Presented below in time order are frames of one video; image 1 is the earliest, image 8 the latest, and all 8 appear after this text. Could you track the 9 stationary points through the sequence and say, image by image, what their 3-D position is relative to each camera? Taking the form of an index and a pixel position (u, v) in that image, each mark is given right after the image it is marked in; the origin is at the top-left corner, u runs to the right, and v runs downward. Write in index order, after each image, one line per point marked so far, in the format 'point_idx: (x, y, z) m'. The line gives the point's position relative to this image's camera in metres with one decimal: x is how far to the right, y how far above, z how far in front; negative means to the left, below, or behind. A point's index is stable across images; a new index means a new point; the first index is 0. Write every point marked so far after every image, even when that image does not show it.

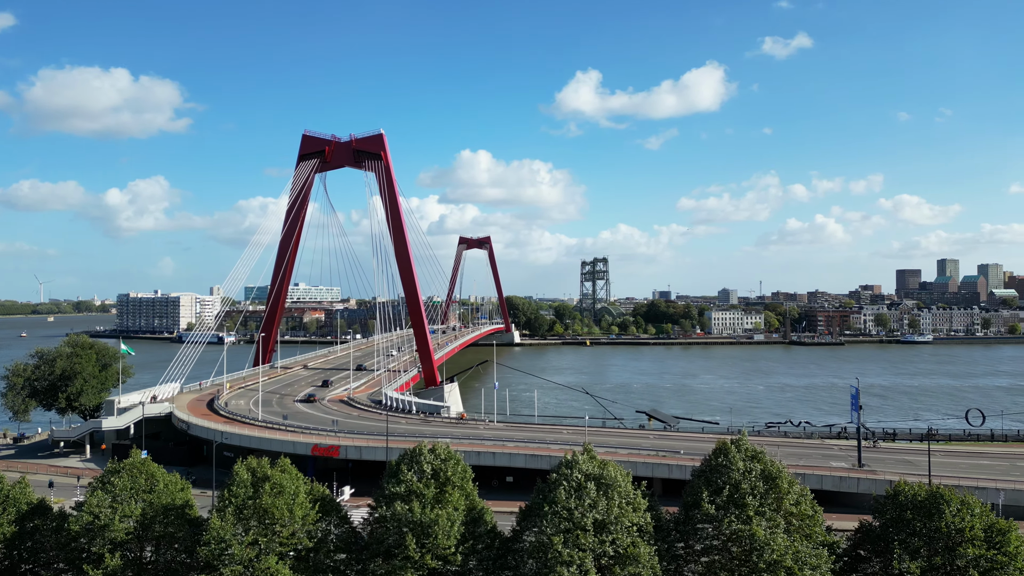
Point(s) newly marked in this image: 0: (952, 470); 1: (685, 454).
0: (+8.4, -3.5, +13.5) m
1: (+3.5, -3.3, +14.2) m
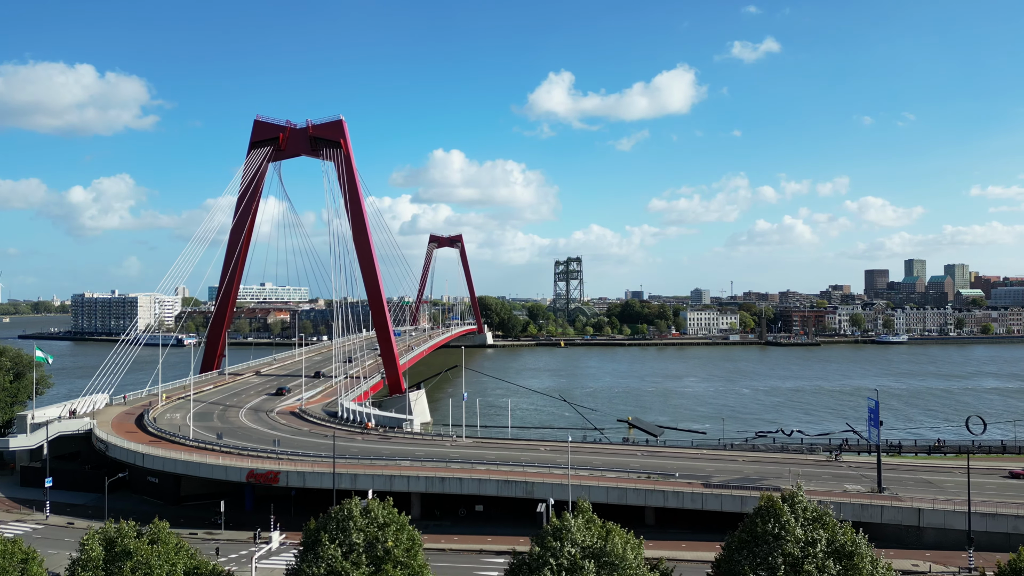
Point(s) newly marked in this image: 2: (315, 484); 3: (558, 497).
0: (+7.9, -3.5, +11.9) m
1: (+3.0, -3.3, +12.4) m
2: (-3.3, -3.3, +11.8) m
3: (+0.7, -3.4, +11.4) m
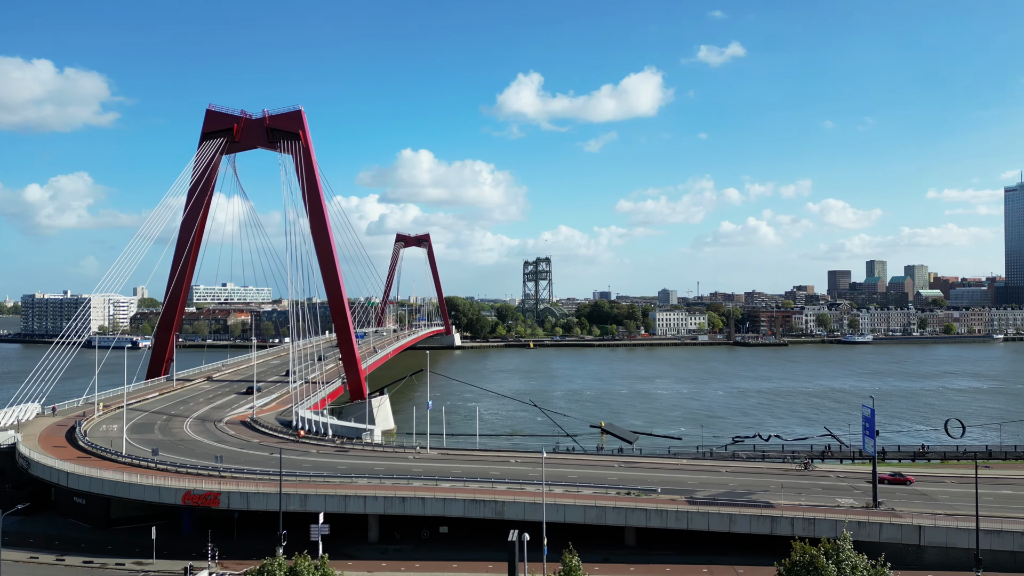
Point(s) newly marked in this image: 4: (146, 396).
0: (+7.4, -3.4, +11.2) m
1: (+2.4, -3.3, +11.5) m
2: (-3.8, -3.3, +10.6) m
3: (+0.3, -3.4, +10.4) m
4: (-10.3, -3.0, +19.9) m
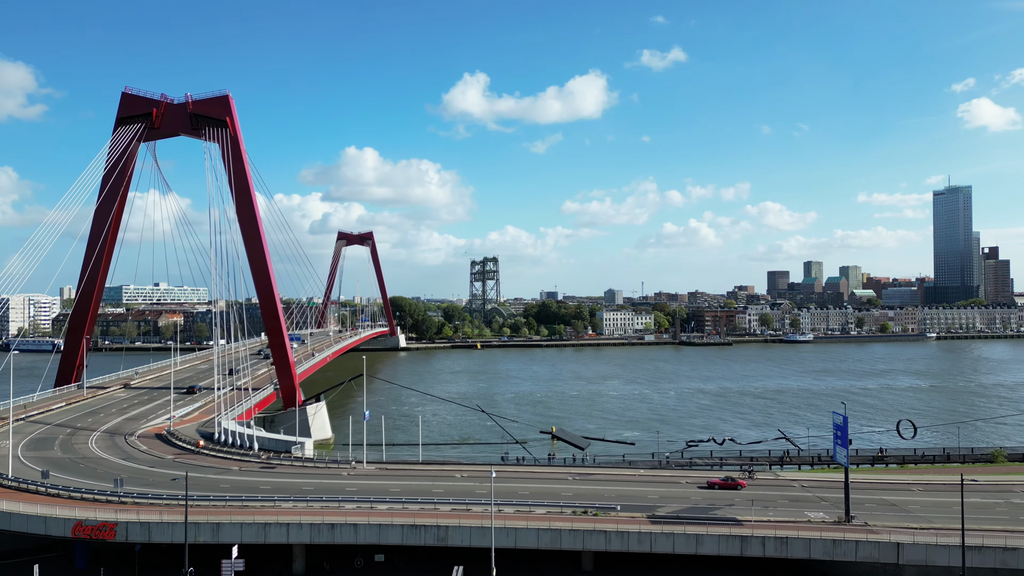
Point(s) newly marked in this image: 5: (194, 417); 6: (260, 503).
0: (+6.6, -3.4, +10.6) m
1: (+1.6, -3.3, +10.5) m
2: (-4.5, -3.2, +9.2) m
3: (-0.5, -3.3, +9.3) m
4: (-11.7, -3.0, +17.9) m
5: (-7.6, -3.1, +16.9) m
6: (-3.6, -3.1, +10.0) m
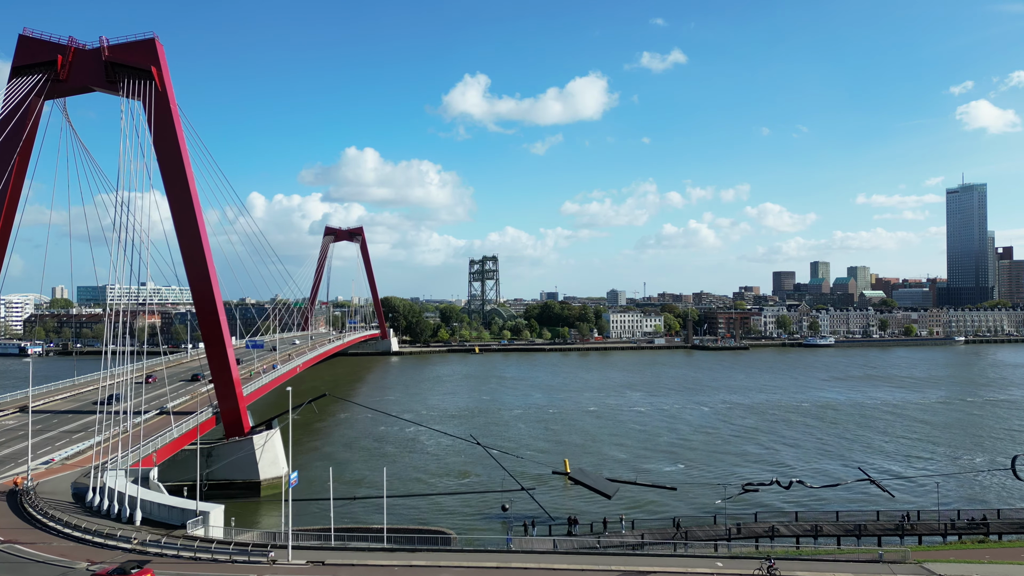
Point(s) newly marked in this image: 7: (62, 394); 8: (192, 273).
0: (+6.7, -3.4, +6.0) m
1: (+1.7, -3.2, +5.9) m
2: (-4.5, -3.2, +4.6) m
3: (-0.4, -3.3, +4.7) m
4: (-11.6, -2.9, +13.3) m
5: (-7.5, -3.0, +12.3) m
6: (-3.5, -3.0, +5.4) m
7: (-12.1, -2.8, +19.1) m
8: (-7.4, +0.3, +16.3) m
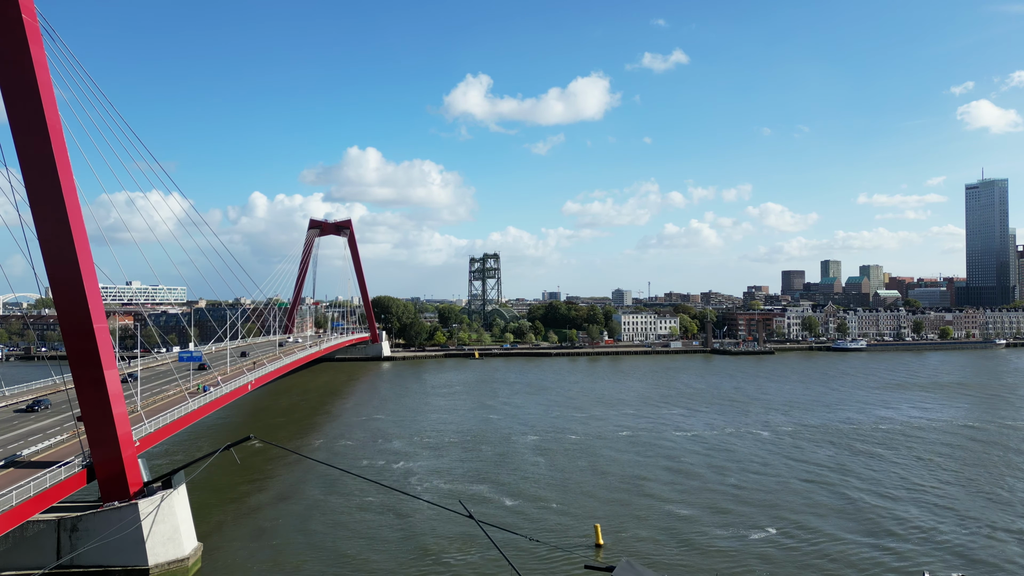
0: (+6.8, -3.3, +0.6) m
1: (+1.9, -3.1, +0.5) m
2: (-4.3, -3.1, -0.8) m
3: (-0.2, -3.2, -0.7) m
4: (-11.5, -2.8, +8.0) m
5: (-7.4, -2.9, +6.9) m
6: (-3.4, -2.9, 0.0) m
7: (-12.0, -2.7, +13.7) m
8: (-7.3, +0.4, +10.9) m
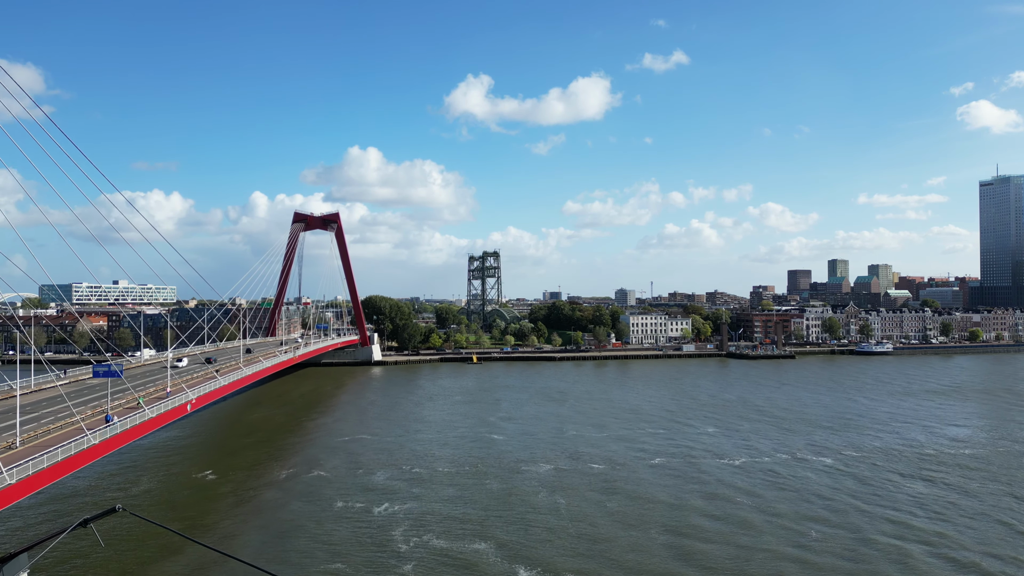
0: (+6.9, -3.2, -3.5) m
1: (+1.9, -3.0, -3.5) m
2: (-4.3, -3.0, -4.8) m
3: (-0.2, -3.1, -4.8) m
4: (-11.4, -2.7, +3.9) m
5: (-7.3, -2.8, +2.9) m
6: (-3.3, -2.8, -4.0) m
7: (-11.9, -2.7, +9.7) m
8: (-7.2, +0.5, +6.9) m
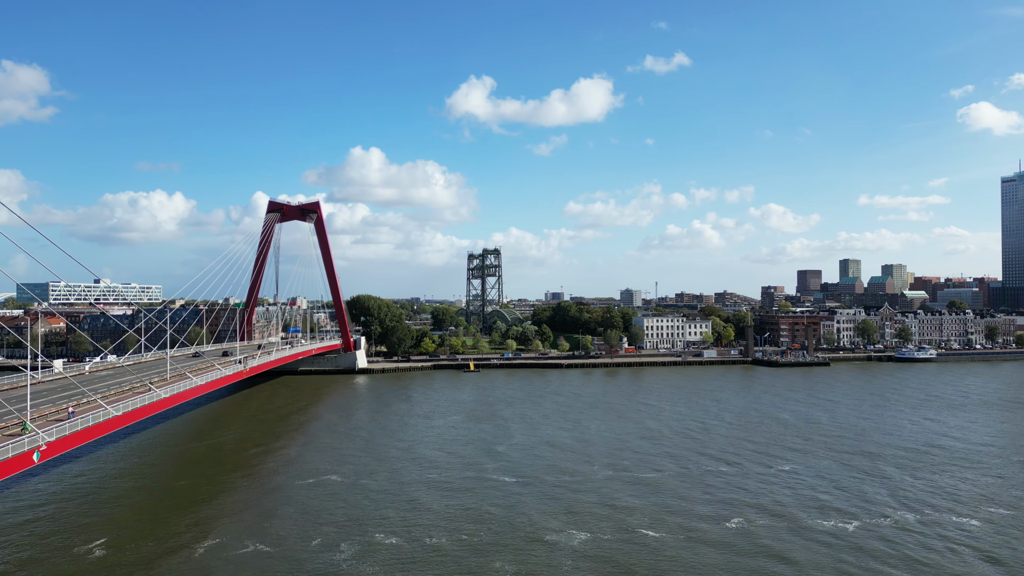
0: (+6.9, -3.1, -9.0) m
1: (+1.9, -2.9, -9.1) m
2: (-4.3, -2.9, -10.4) m
3: (-0.2, -3.0, -10.3) m
4: (-11.4, -2.6, -1.6) m
5: (-7.3, -2.7, -2.7) m
6: (-3.3, -2.7, -9.5) m
7: (-11.9, -2.5, +4.2) m
8: (-7.2, +0.6, +1.4) m
